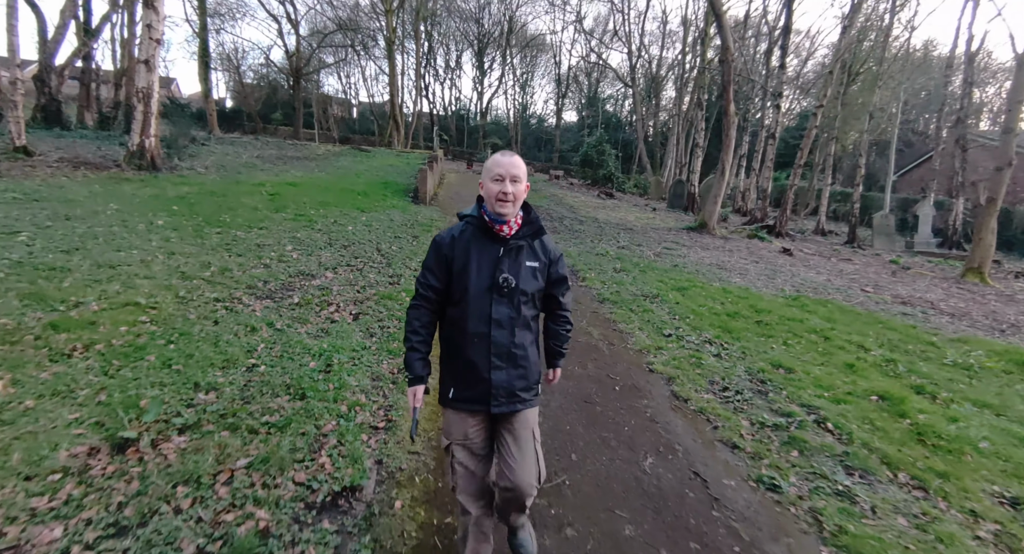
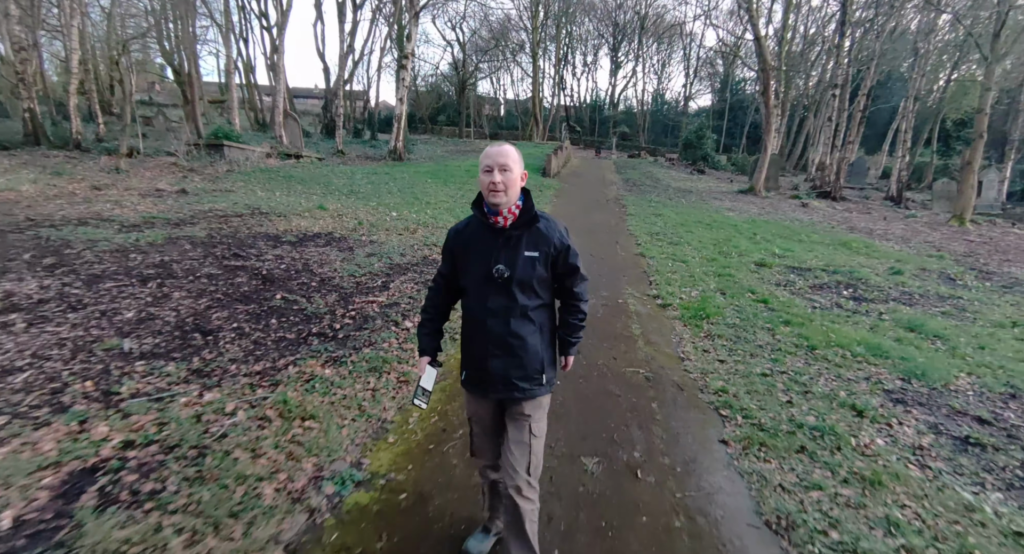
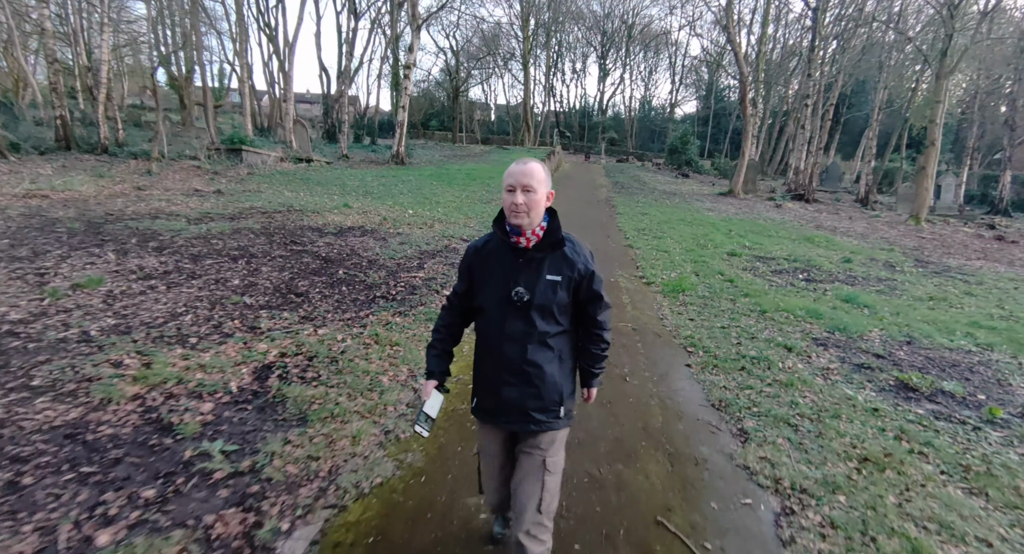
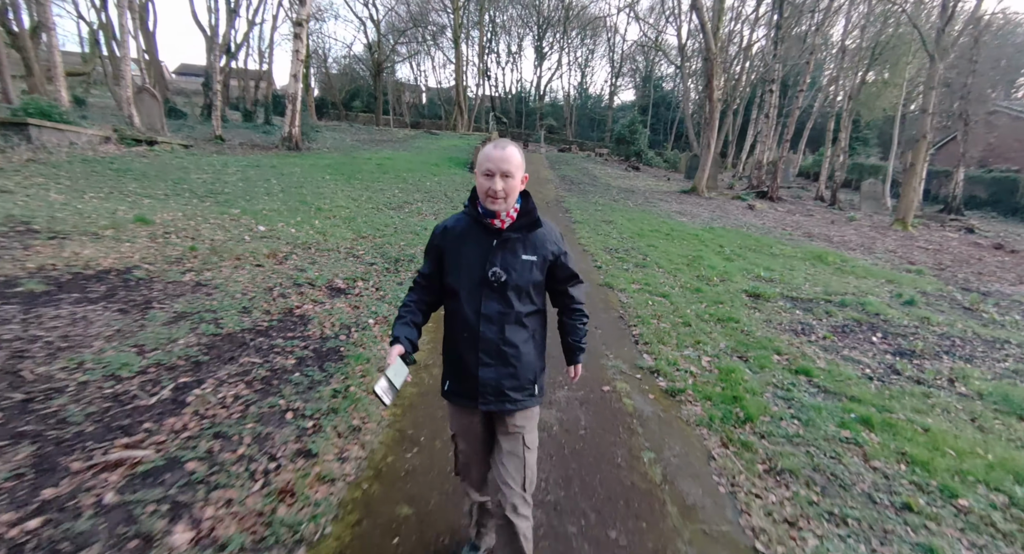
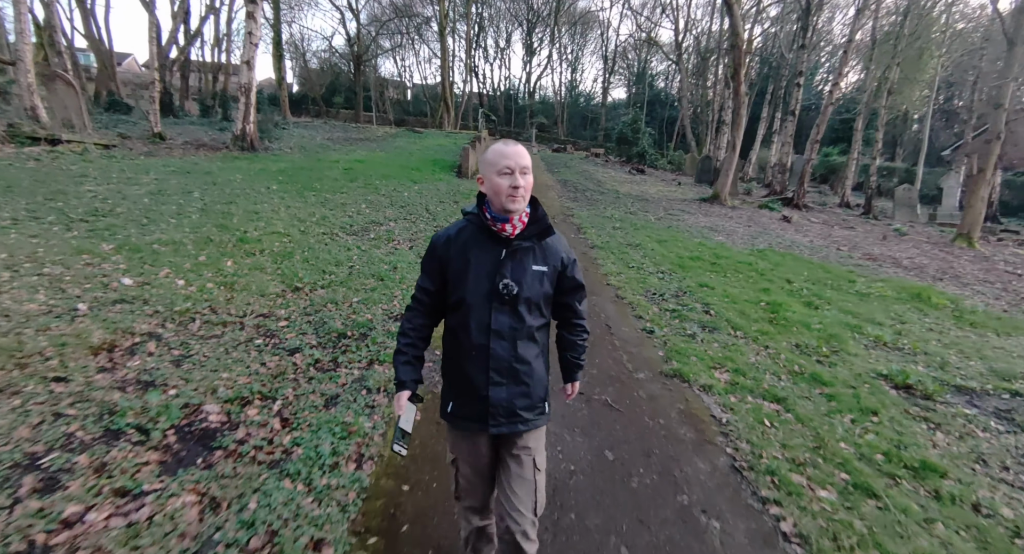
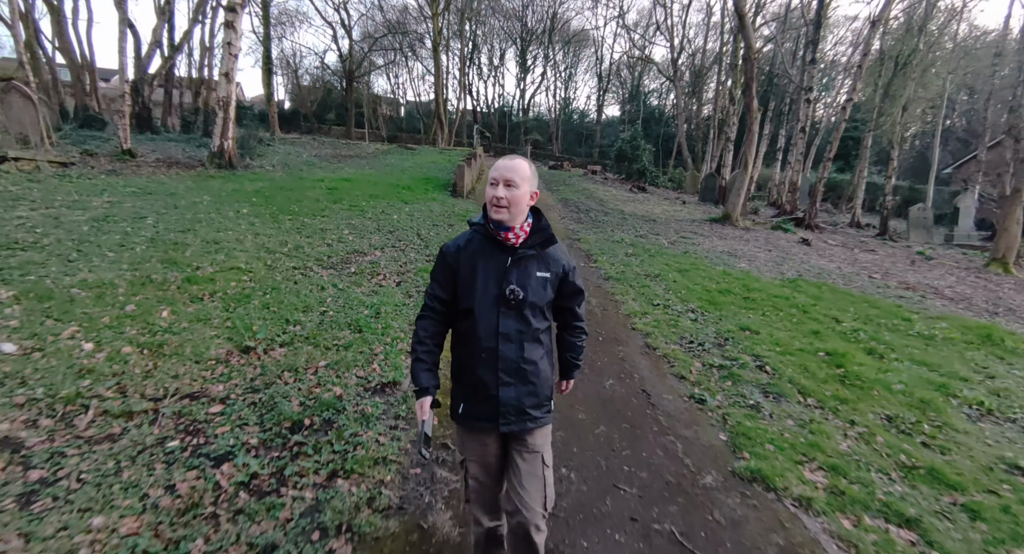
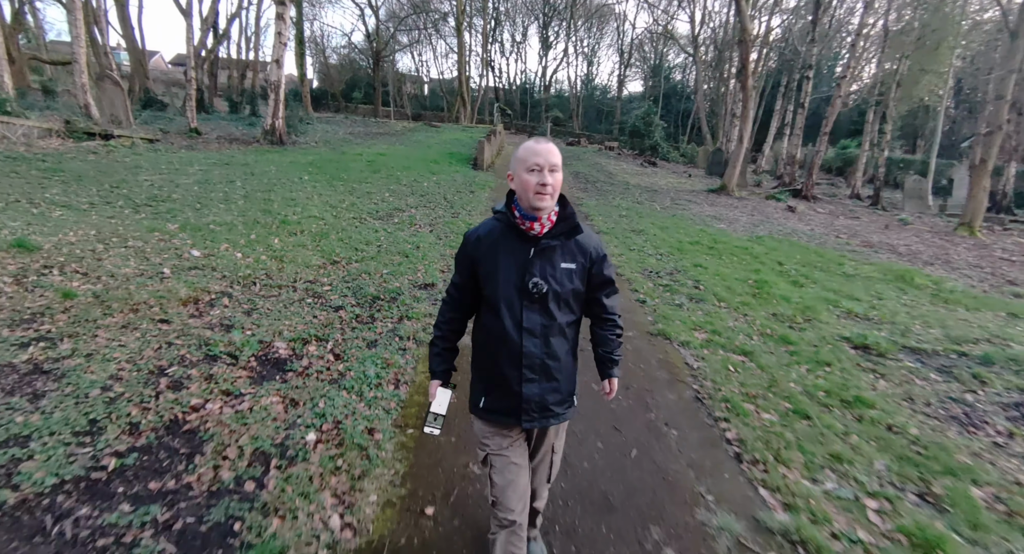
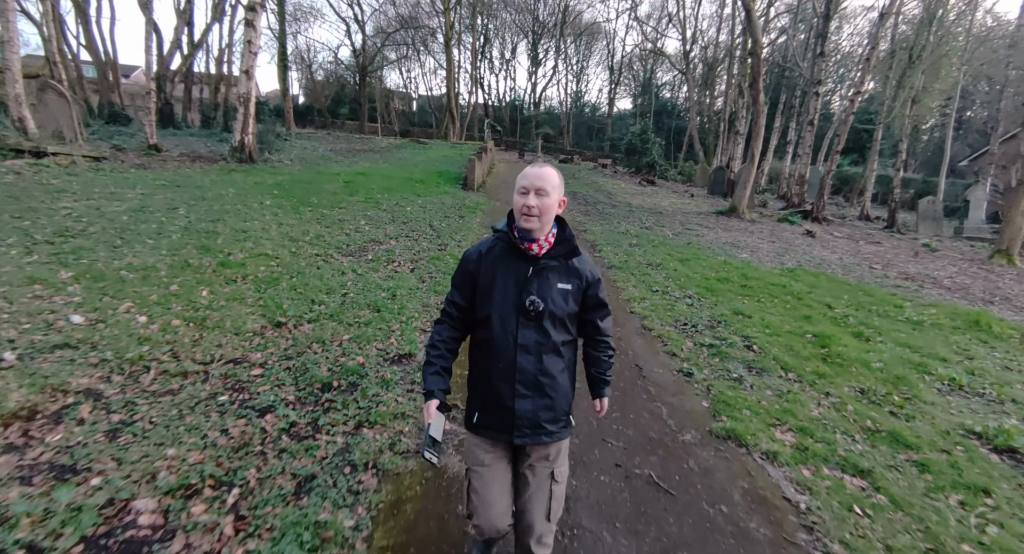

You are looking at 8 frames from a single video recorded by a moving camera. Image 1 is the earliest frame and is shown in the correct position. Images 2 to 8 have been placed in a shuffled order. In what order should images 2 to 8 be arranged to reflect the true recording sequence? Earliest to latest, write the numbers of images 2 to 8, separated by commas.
6, 8, 5, 7, 4, 2, 3
